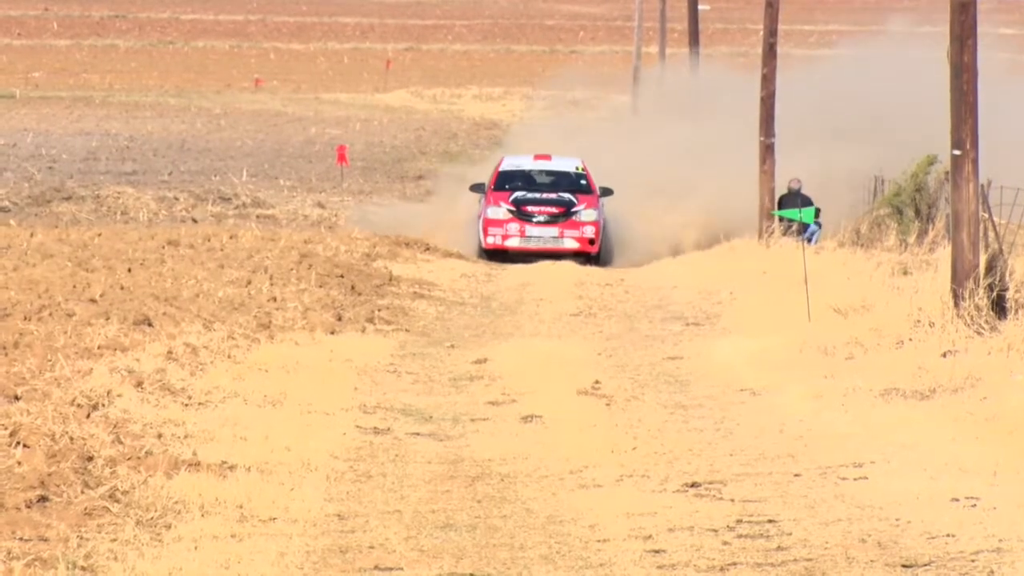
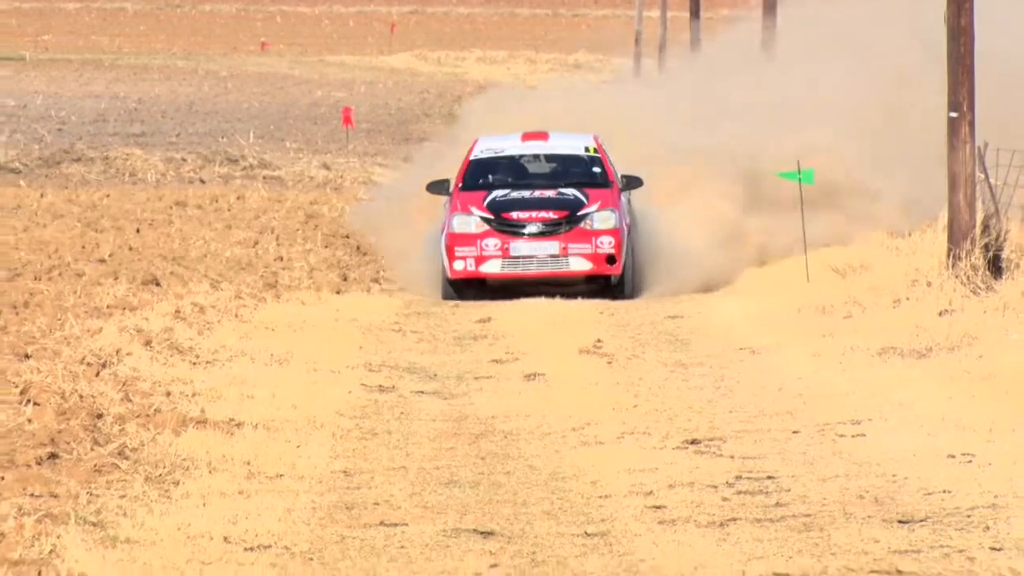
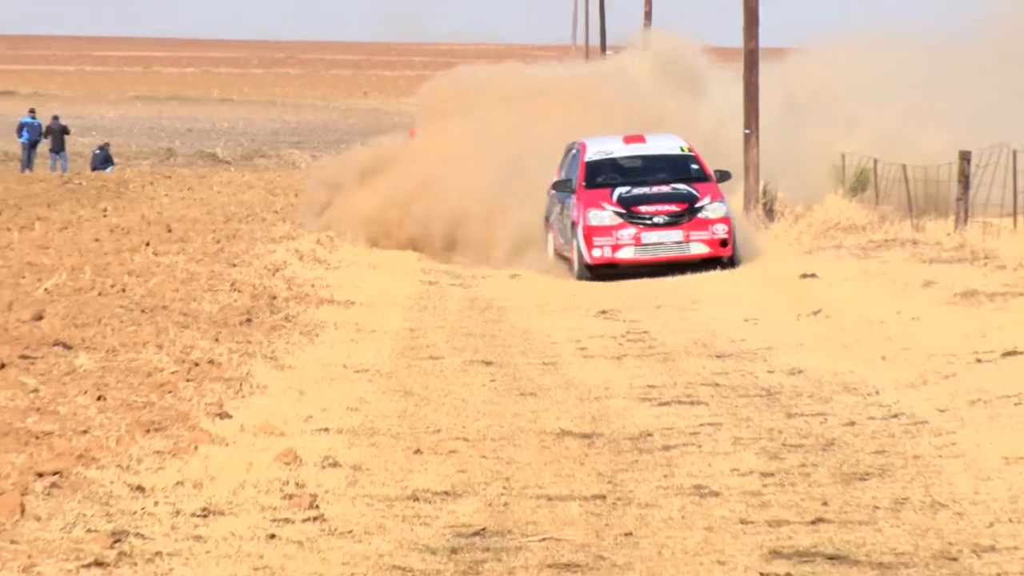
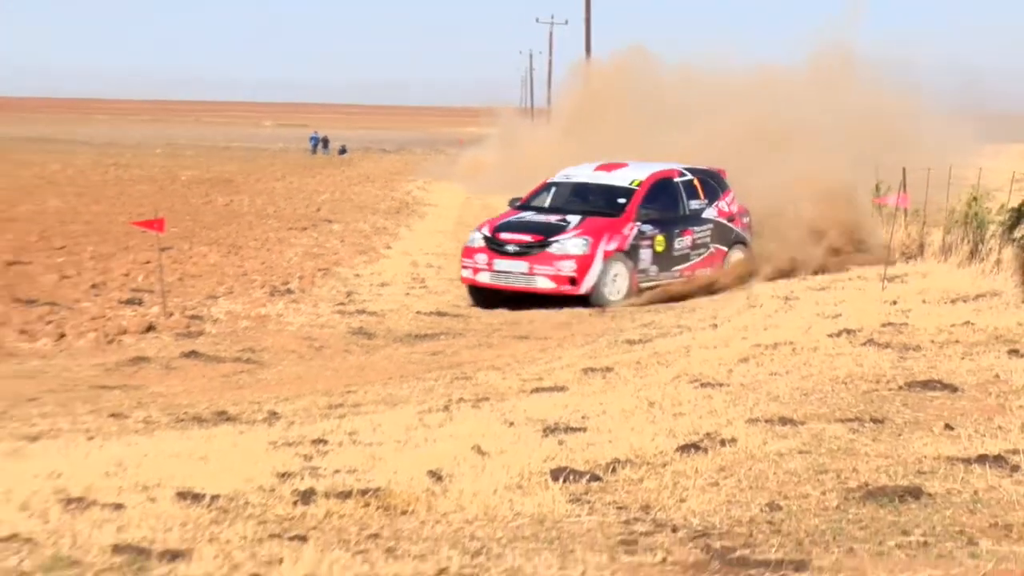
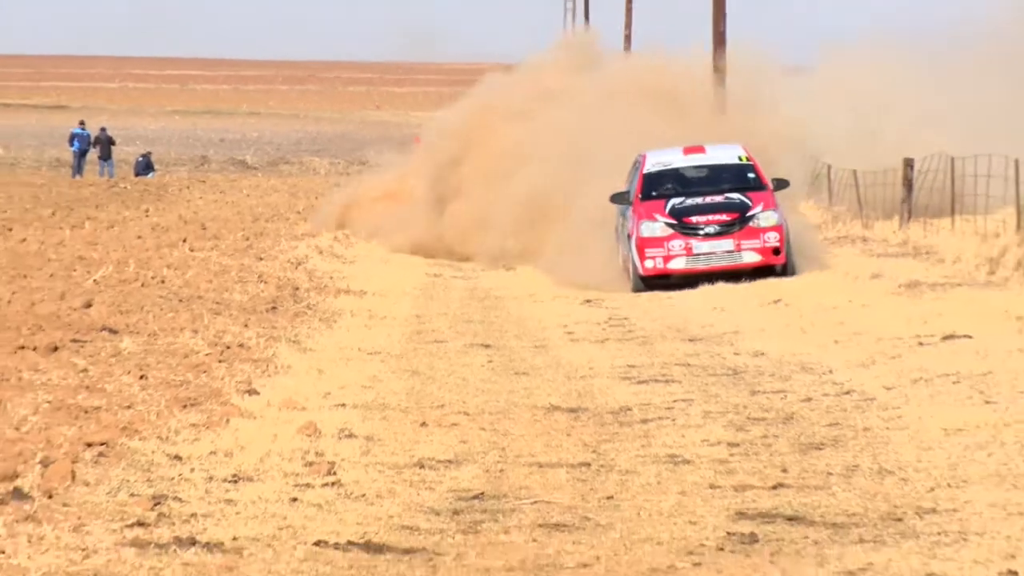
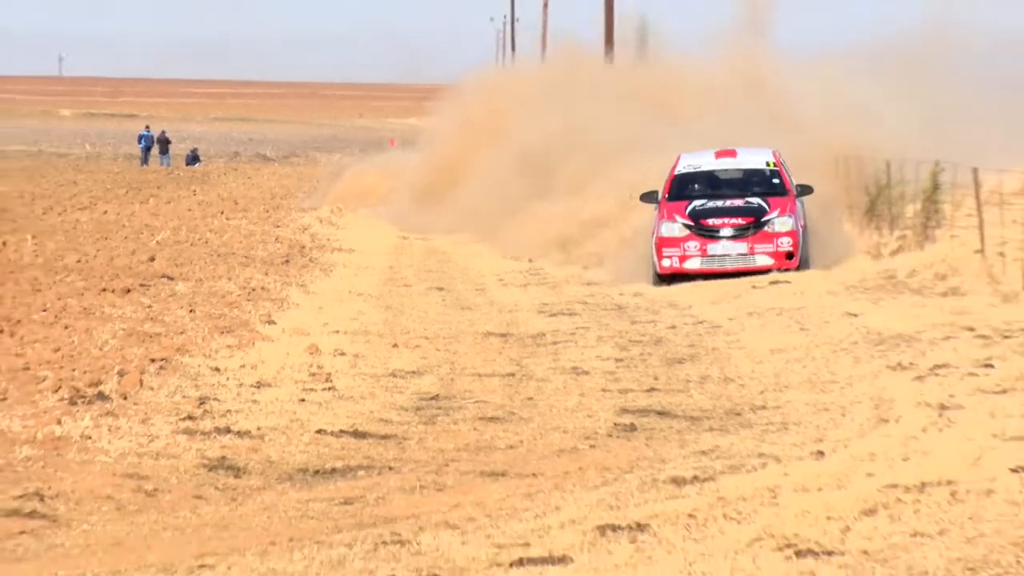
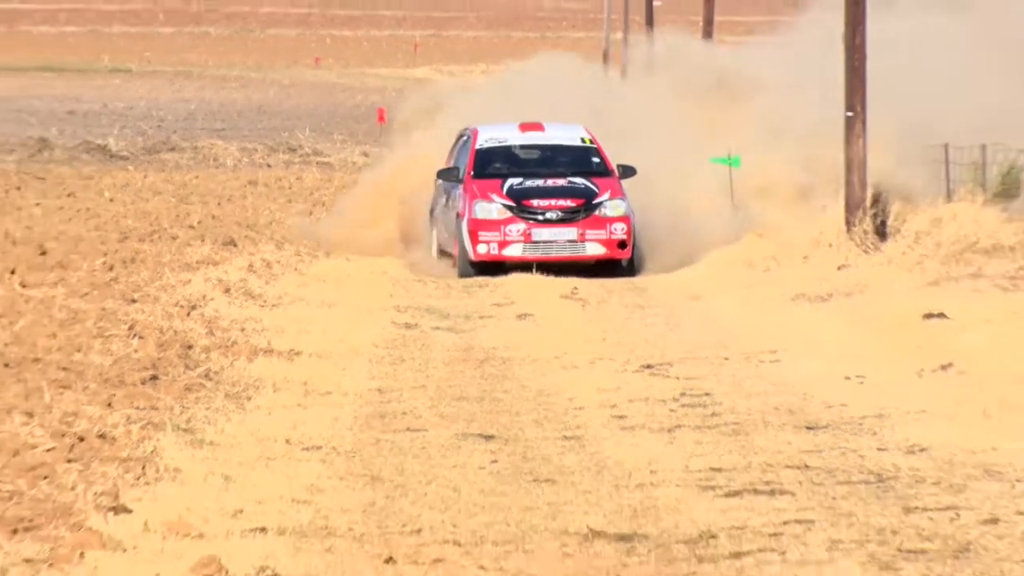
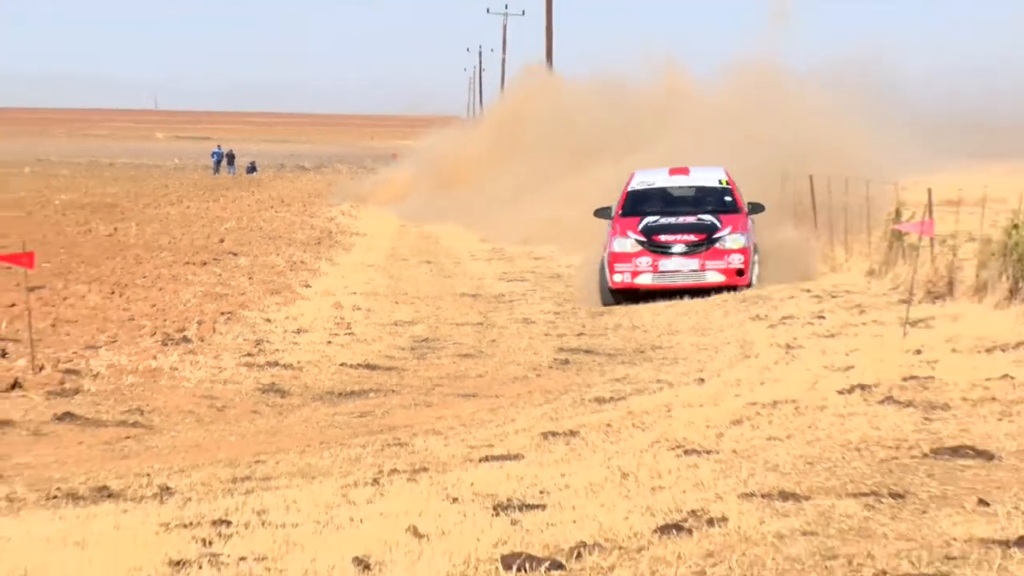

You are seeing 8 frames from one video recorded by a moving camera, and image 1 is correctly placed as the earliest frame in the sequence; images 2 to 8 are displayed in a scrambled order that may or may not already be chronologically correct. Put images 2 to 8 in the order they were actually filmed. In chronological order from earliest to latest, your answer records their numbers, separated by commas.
2, 7, 3, 5, 6, 8, 4
